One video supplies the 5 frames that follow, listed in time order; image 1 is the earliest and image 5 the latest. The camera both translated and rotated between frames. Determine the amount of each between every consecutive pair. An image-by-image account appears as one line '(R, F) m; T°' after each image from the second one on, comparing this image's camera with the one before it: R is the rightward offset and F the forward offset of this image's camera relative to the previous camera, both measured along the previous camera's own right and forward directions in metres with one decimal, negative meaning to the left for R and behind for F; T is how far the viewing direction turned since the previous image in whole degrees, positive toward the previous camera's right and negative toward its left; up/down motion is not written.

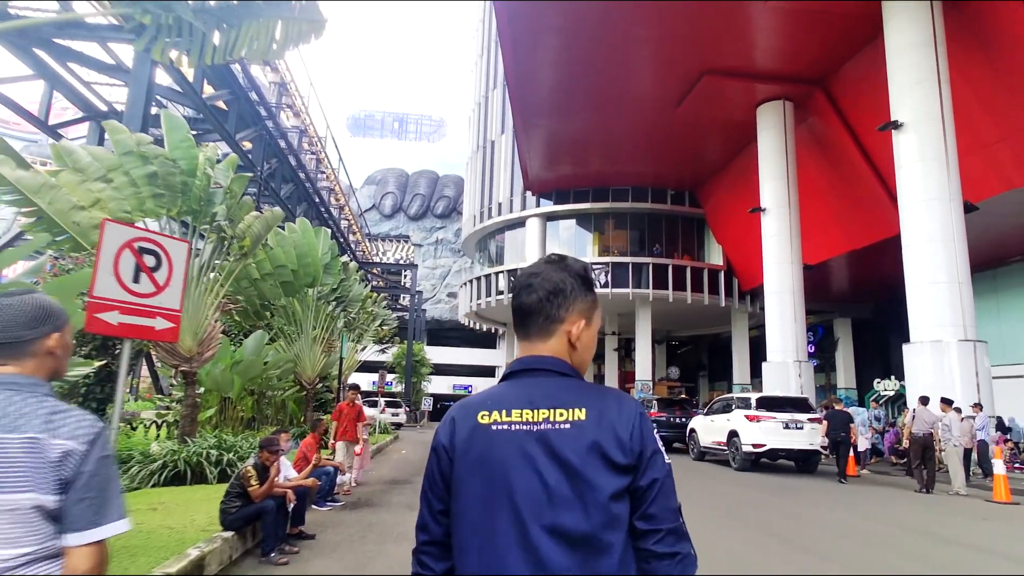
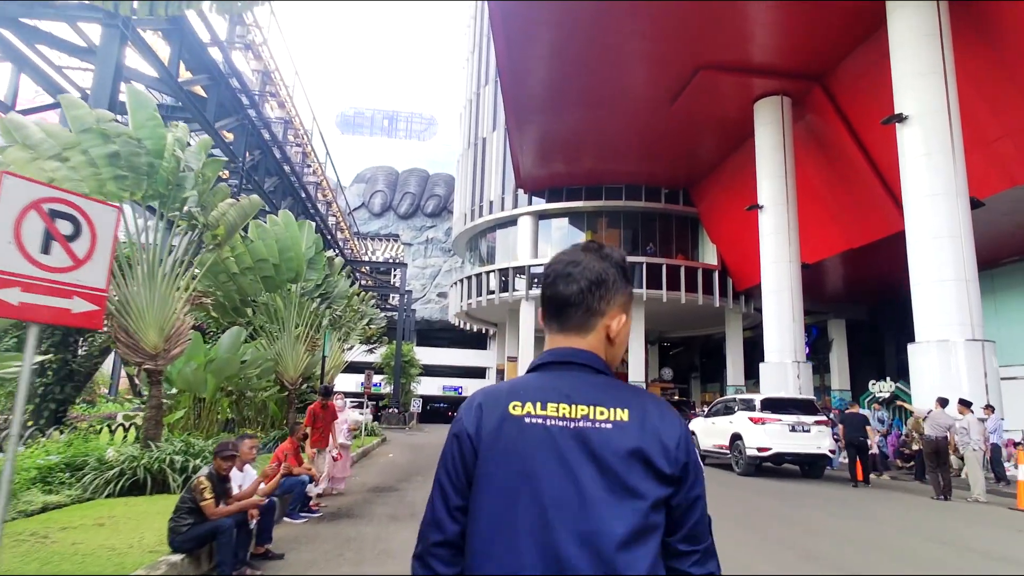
(0.0, +0.6) m; +1°
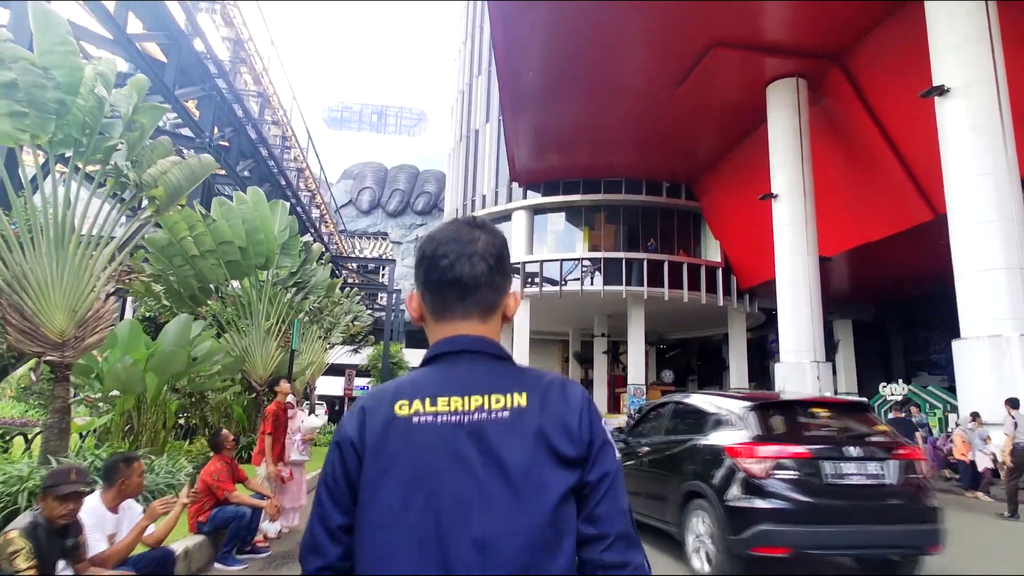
(-0.2, +1.5) m; +1°
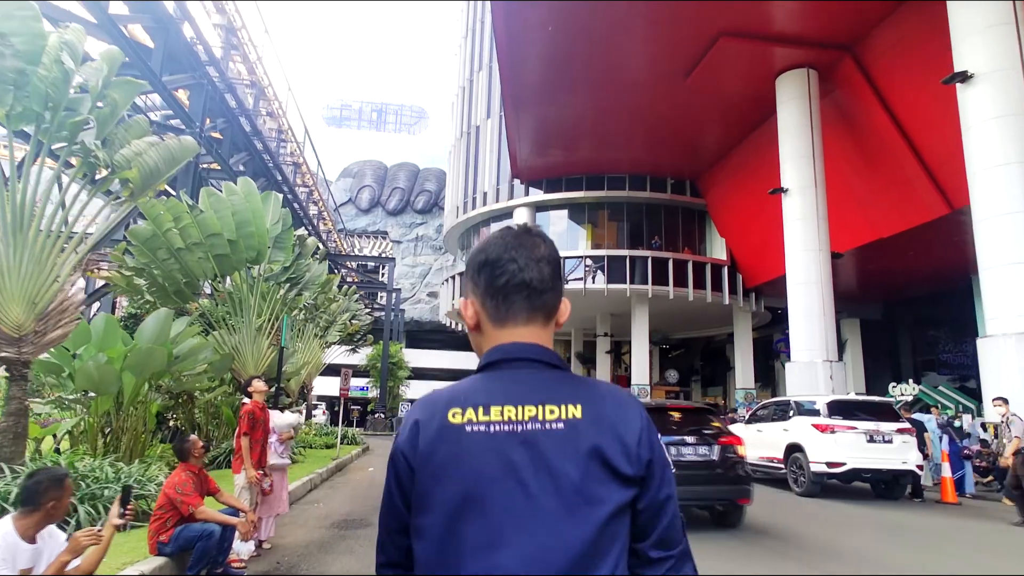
(0.0, +0.5) m; 0°
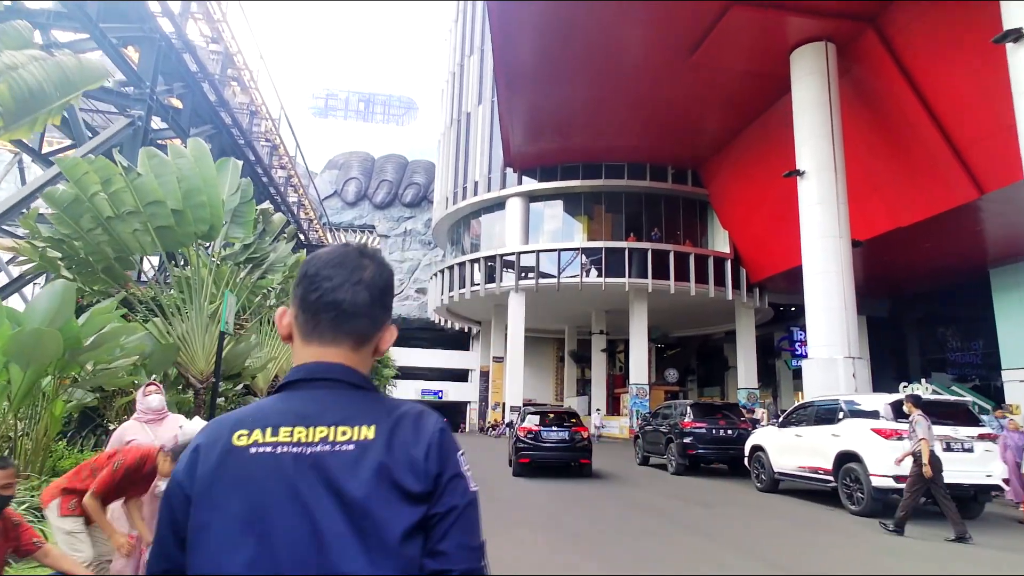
(-0.1, +1.5) m; +1°
